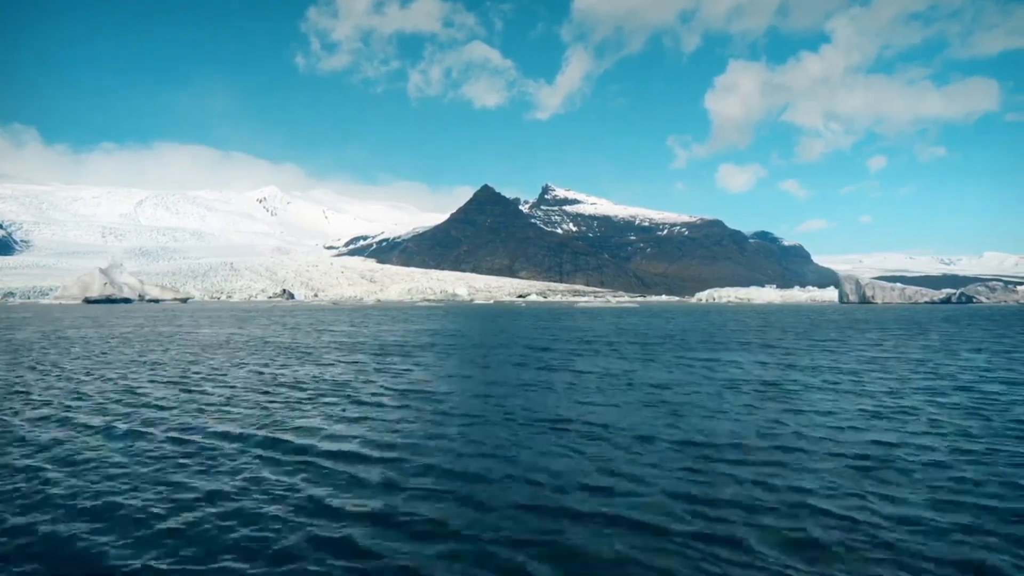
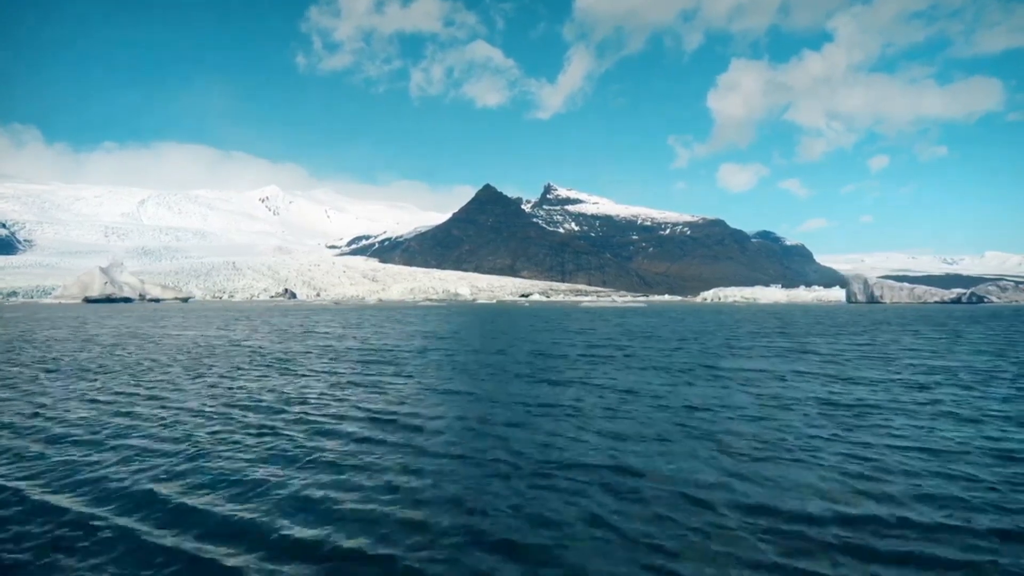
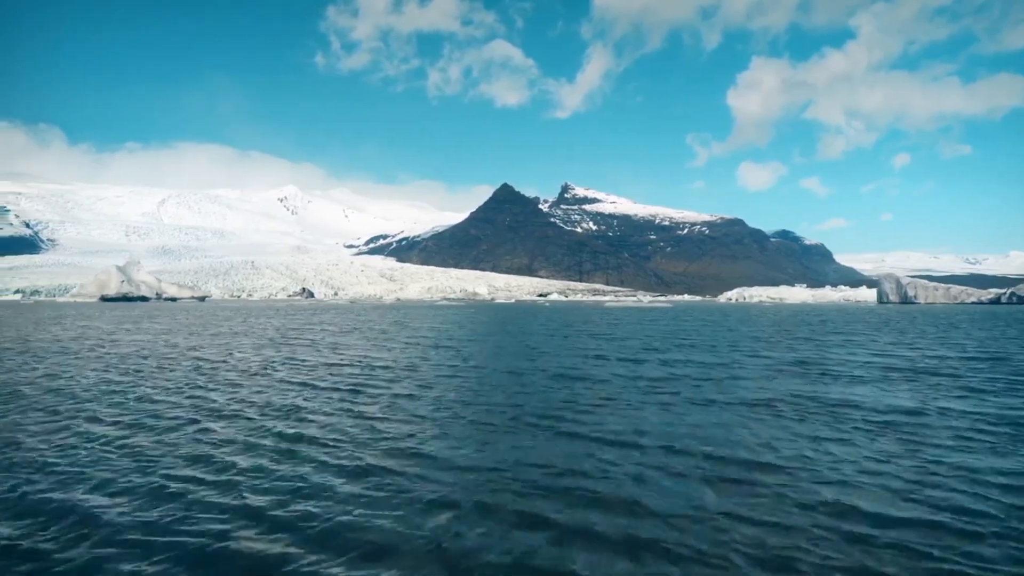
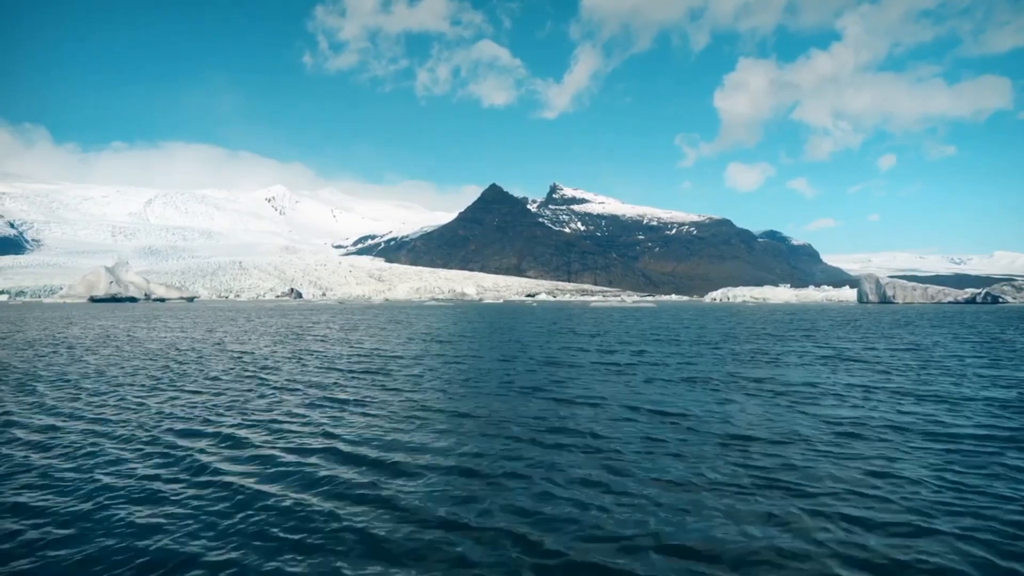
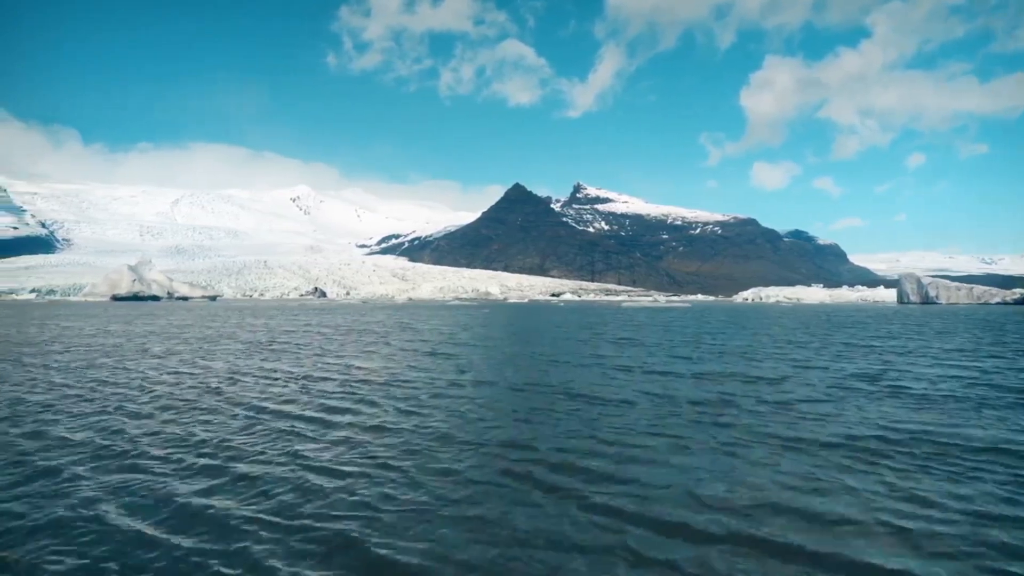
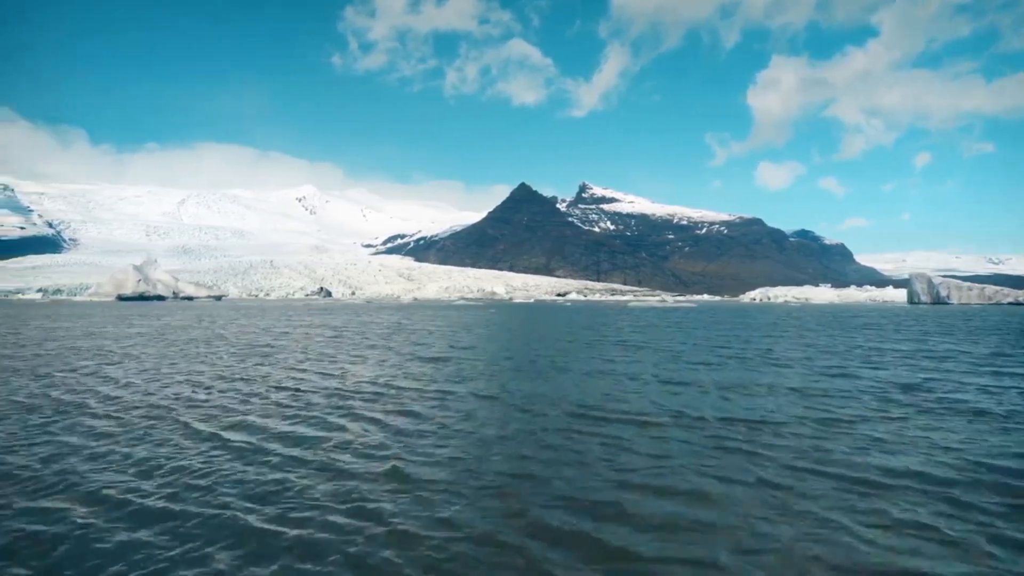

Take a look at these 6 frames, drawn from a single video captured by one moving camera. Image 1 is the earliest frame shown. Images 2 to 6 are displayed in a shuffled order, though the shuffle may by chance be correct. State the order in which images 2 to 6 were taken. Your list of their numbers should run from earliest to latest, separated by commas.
2, 4, 3, 5, 6
